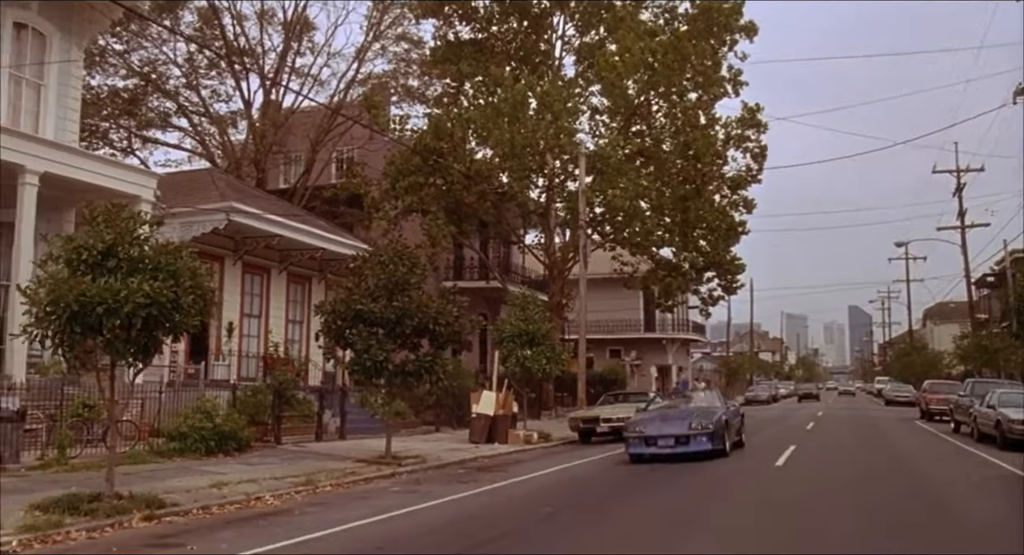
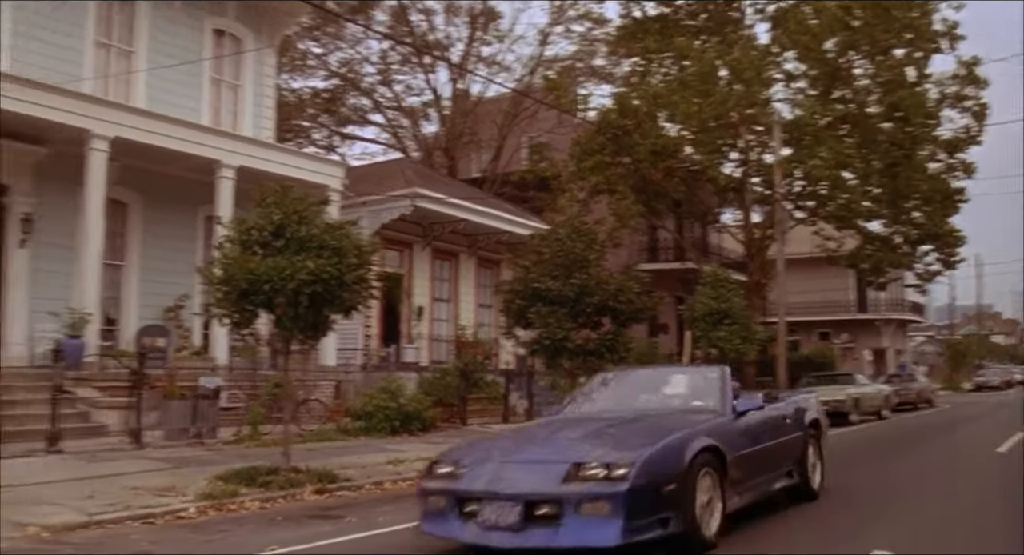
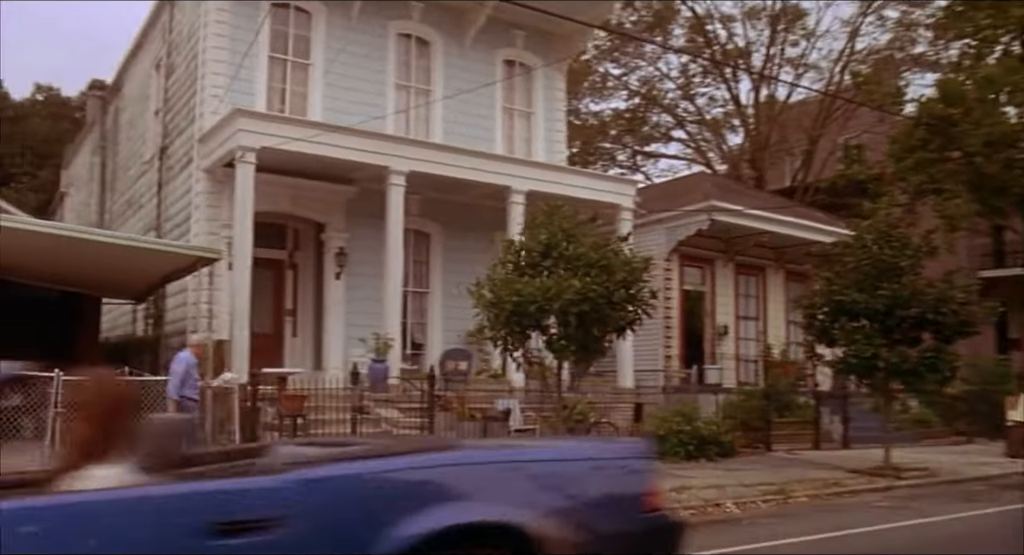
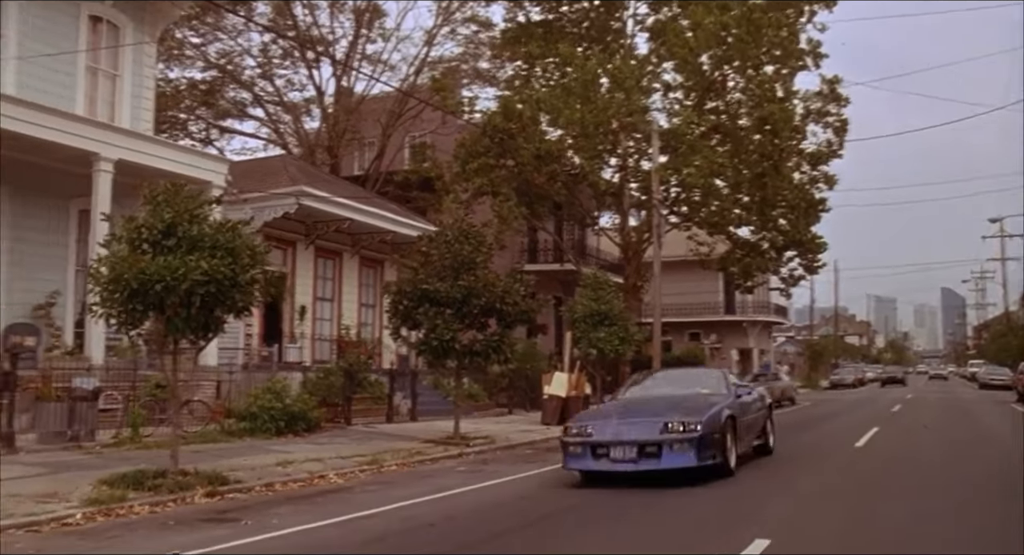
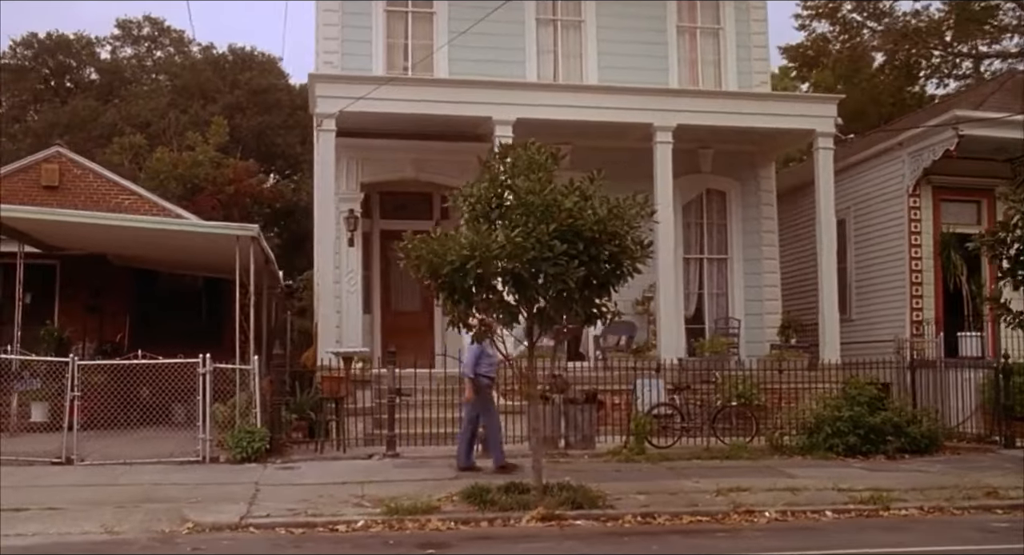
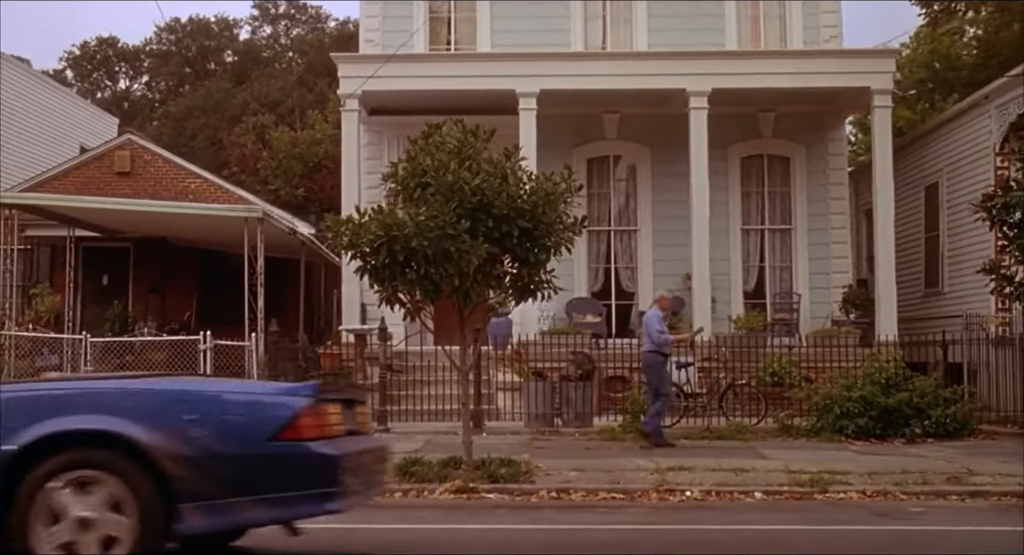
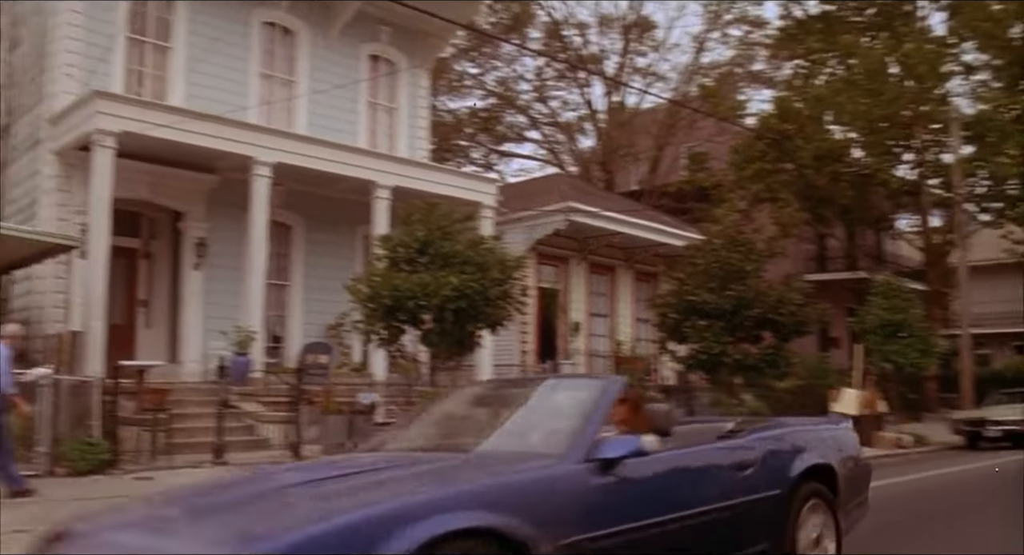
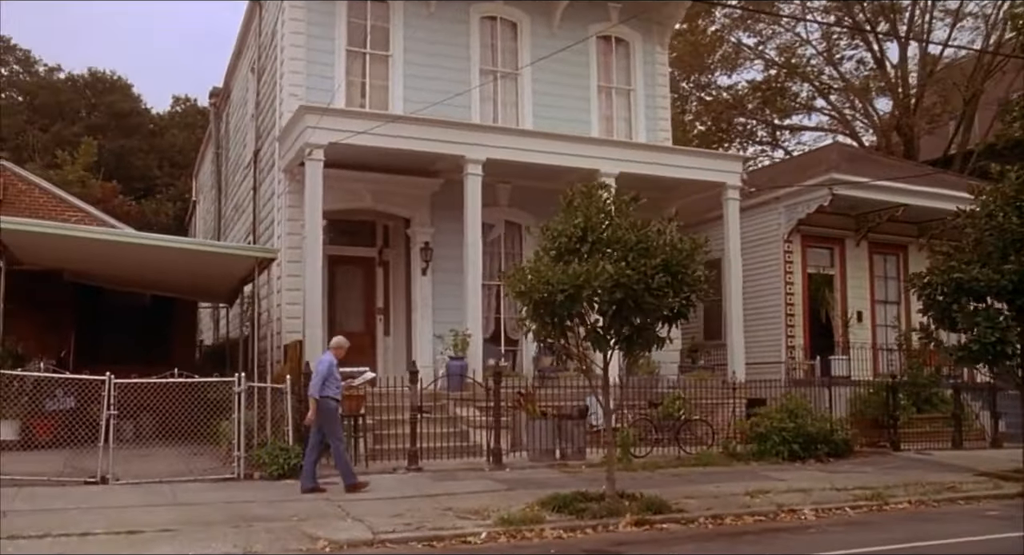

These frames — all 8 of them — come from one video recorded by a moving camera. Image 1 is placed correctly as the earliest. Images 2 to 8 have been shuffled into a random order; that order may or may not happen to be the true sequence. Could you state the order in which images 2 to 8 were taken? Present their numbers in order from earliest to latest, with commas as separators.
4, 2, 7, 3, 8, 5, 6
